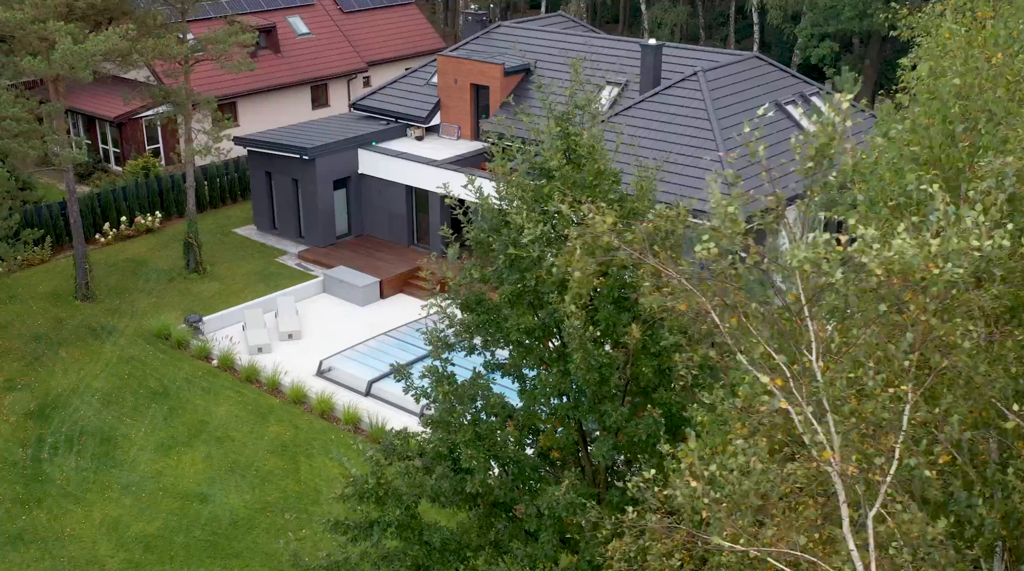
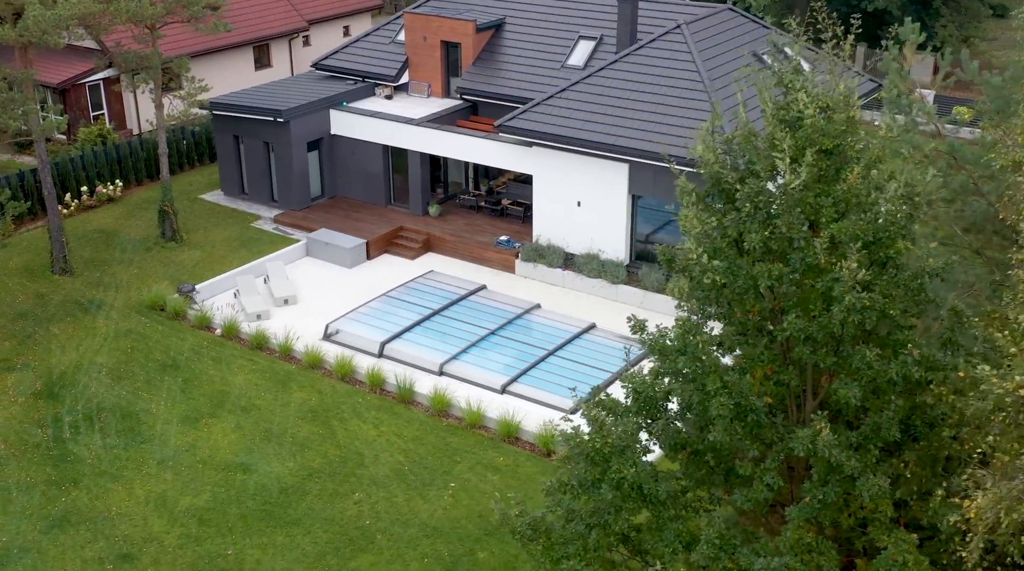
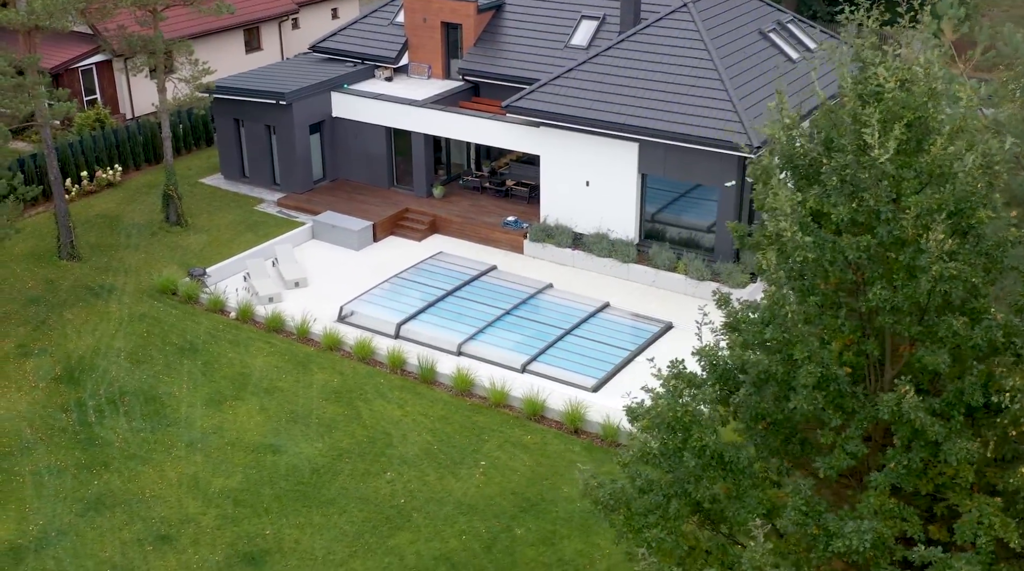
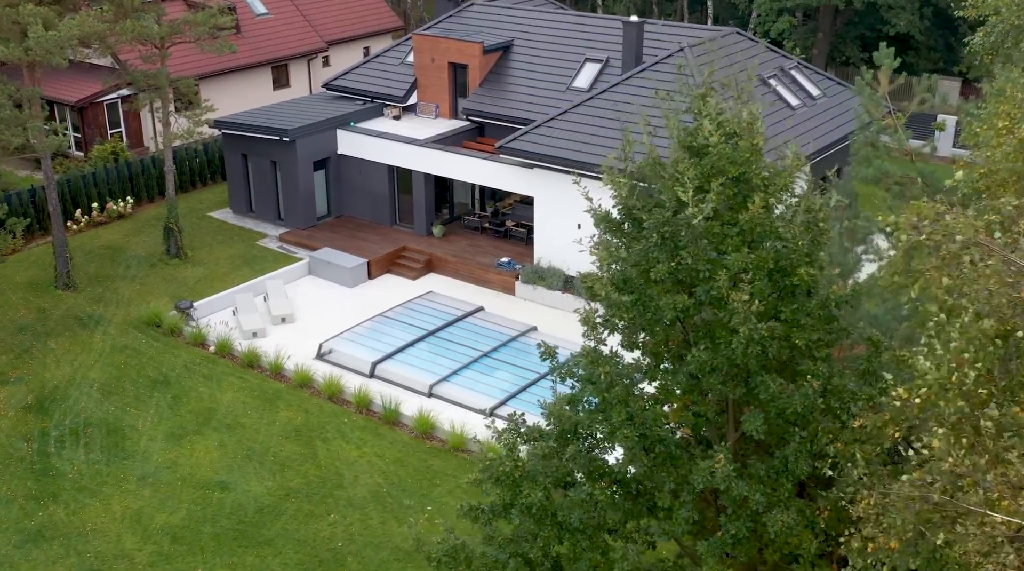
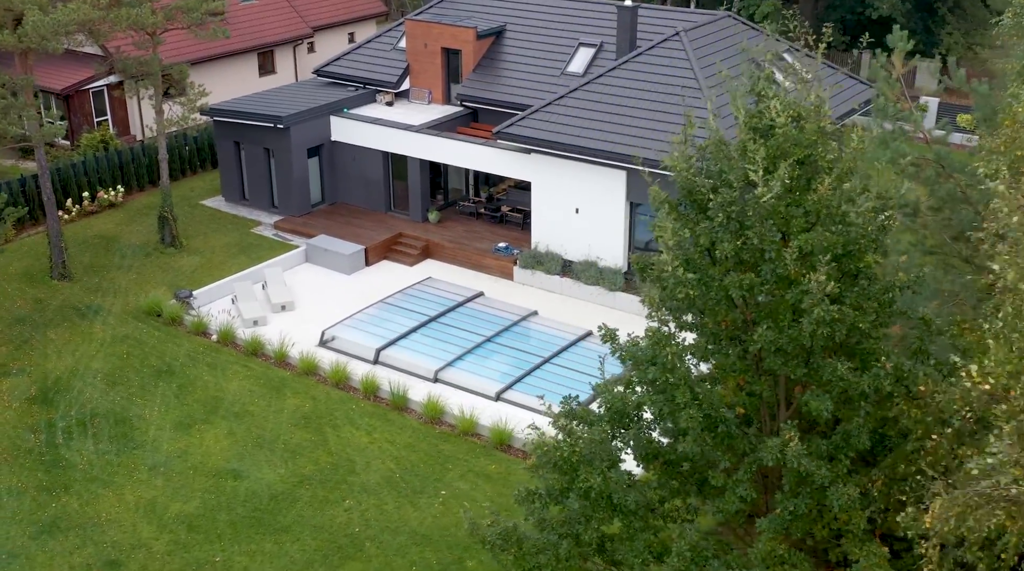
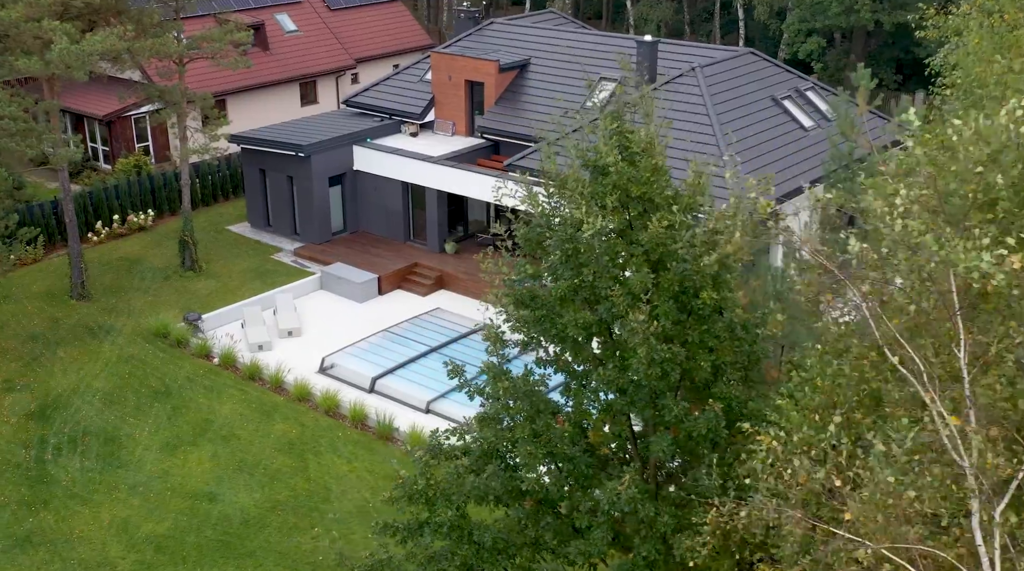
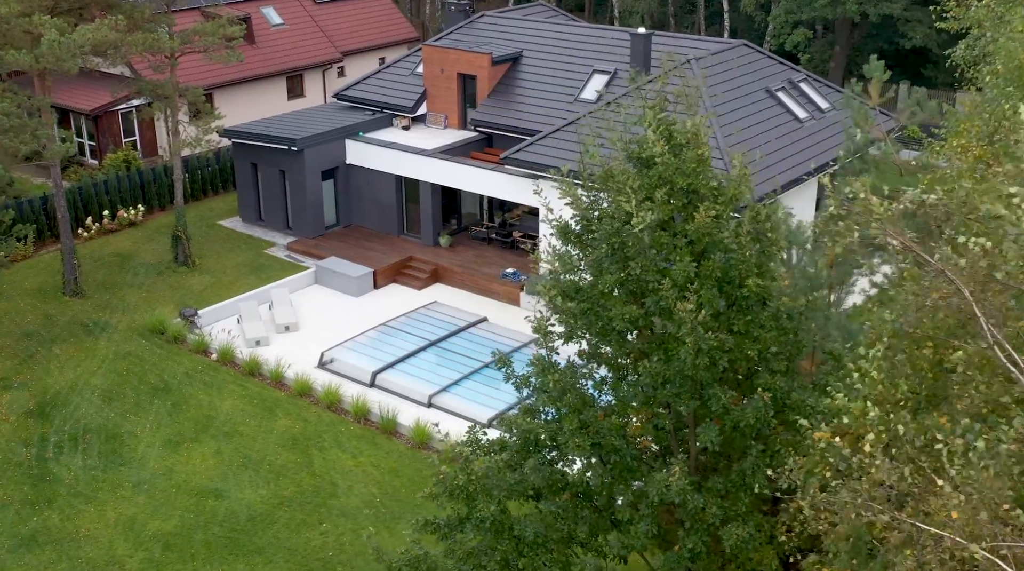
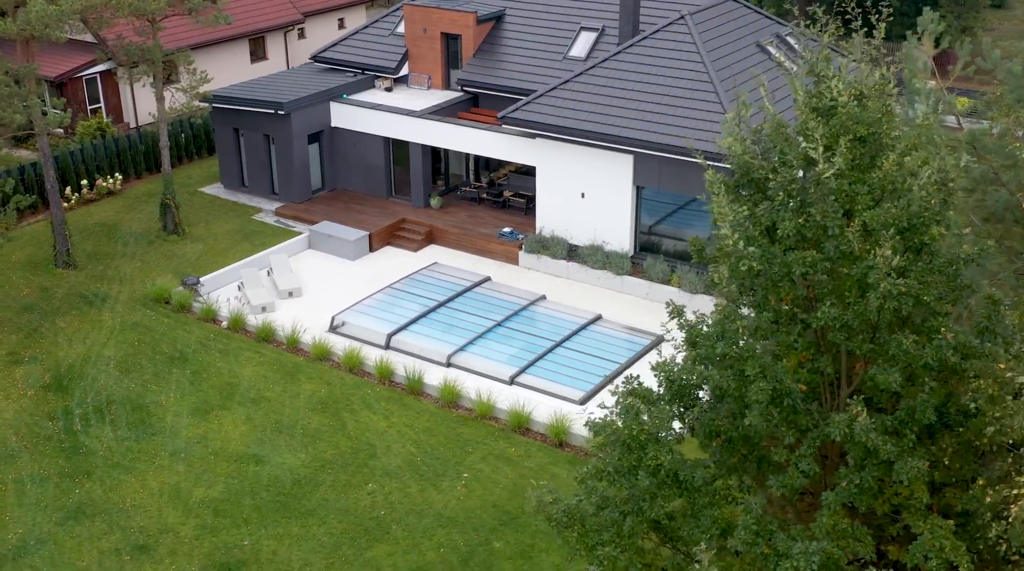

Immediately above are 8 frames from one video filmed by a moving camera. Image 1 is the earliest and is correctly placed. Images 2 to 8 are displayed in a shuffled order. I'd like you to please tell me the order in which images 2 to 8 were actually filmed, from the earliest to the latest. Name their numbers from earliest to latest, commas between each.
6, 7, 4, 5, 2, 8, 3
